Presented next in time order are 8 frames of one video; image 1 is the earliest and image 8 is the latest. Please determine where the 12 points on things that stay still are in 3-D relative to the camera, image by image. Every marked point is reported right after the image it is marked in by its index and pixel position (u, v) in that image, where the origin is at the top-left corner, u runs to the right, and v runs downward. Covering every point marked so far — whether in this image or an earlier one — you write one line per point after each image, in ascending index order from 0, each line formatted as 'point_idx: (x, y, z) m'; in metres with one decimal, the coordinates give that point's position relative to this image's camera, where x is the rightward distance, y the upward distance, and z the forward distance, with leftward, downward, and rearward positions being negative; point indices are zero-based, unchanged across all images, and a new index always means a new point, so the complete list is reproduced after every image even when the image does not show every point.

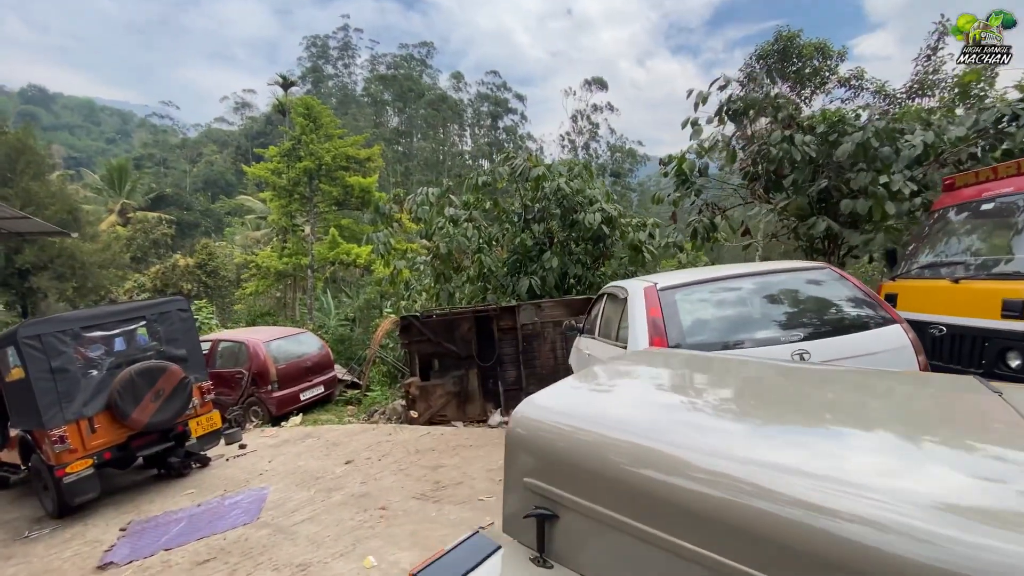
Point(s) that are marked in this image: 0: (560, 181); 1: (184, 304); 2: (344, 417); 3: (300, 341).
0: (+0.9, +1.9, +8.5) m
1: (-4.8, -0.3, +6.9) m
2: (-3.4, -2.6, +9.4) m
3: (-4.6, -1.2, +10.1) m
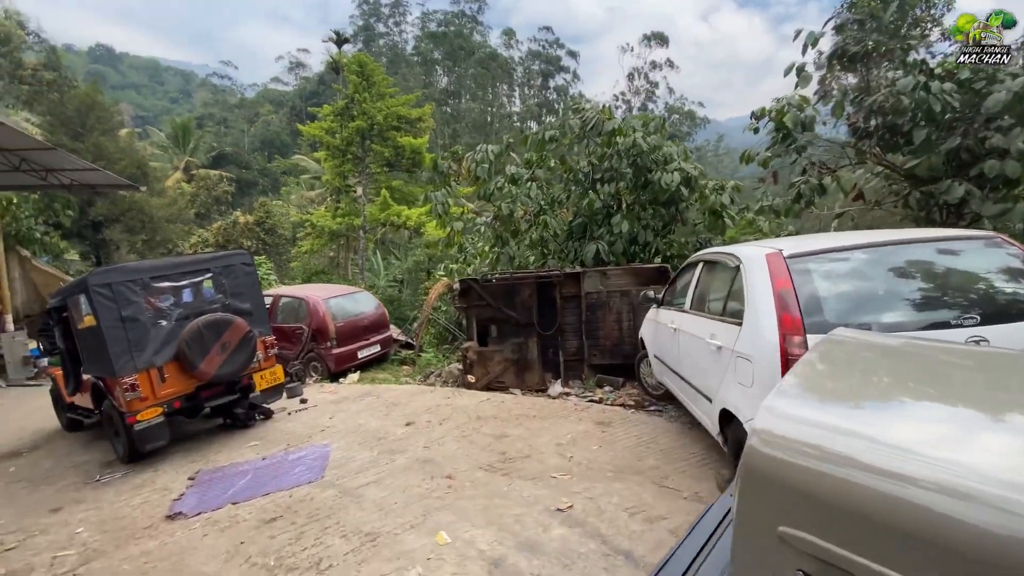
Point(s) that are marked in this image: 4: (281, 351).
0: (+2.1, +2.5, +7.7) m
1: (-3.9, +0.4, +6.9) m
2: (-2.3, -1.8, +9.4) m
3: (-3.3, -0.3, +10.1) m
4: (-4.8, -1.3, +9.7) m
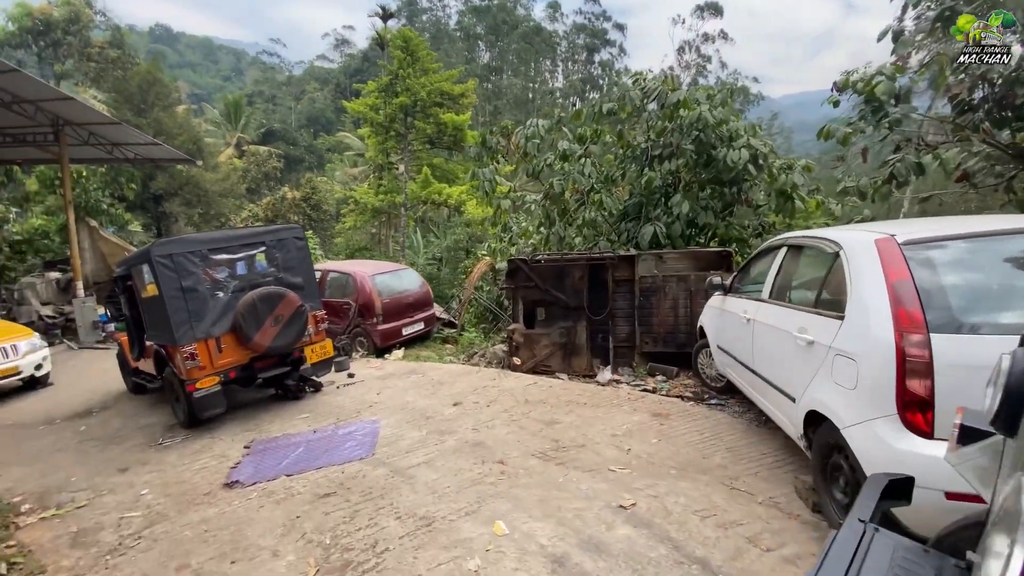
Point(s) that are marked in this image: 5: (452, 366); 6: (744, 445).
0: (+2.9, +2.7, +7.2) m
1: (-3.1, +0.8, +6.9) m
2: (-1.4, -1.3, +9.4) m
3: (-2.4, +0.2, +10.1) m
4: (-3.9, -0.8, +9.8) m
5: (-1.0, -1.3, +8.0) m
6: (+2.2, -1.5, +4.4) m
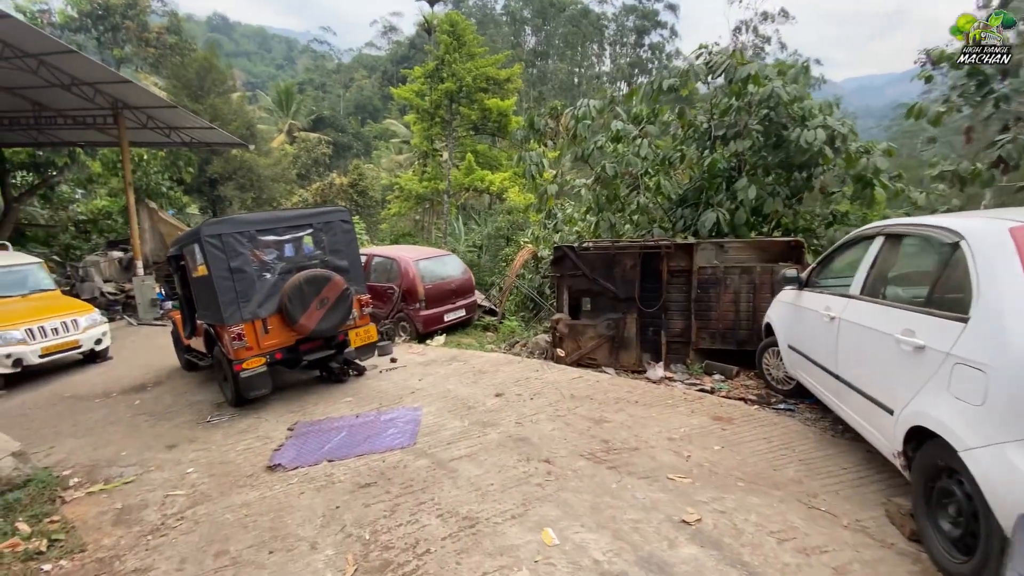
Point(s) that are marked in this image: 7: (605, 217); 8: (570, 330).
0: (+3.7, +2.8, +6.6) m
1: (-2.4, +1.1, +6.8) m
2: (-0.6, -1.1, +9.2) m
3: (-1.4, +0.5, +9.9) m
4: (-3.0, -0.4, +9.8) m
5: (-0.3, -1.1, +7.8) m
6: (+2.6, -1.4, +4.0) m
7: (+1.6, +1.2, +7.8) m
8: (+0.9, -0.6, +7.0) m
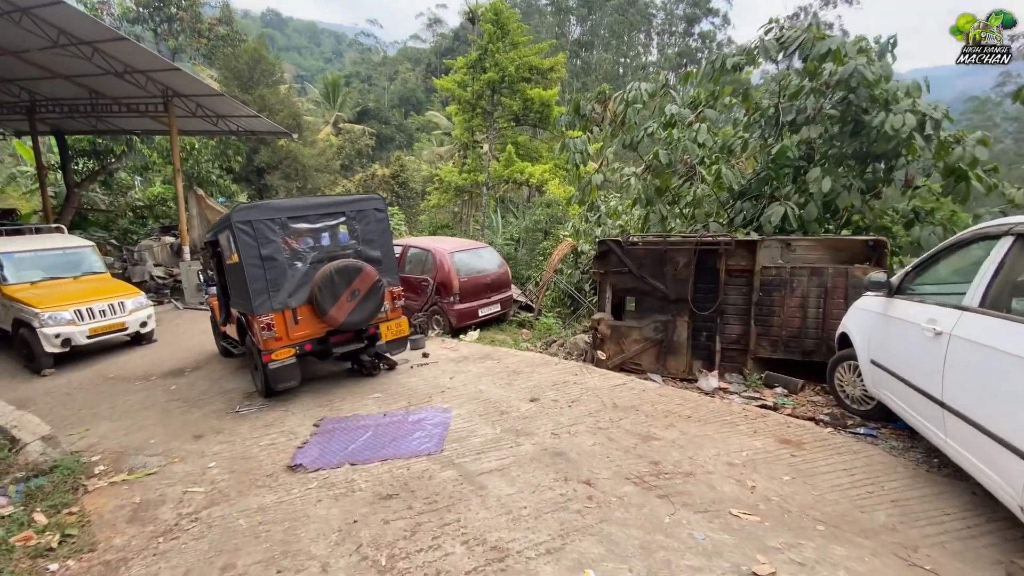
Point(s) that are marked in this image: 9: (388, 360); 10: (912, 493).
0: (+4.3, +2.8, +5.8) m
1: (-1.8, +1.2, +6.5) m
2: (+0.1, -1.0, +8.8) m
3: (-0.6, +0.7, +9.6) m
4: (-2.2, -0.3, +9.6) m
5: (+0.3, -1.0, +7.3) m
6: (+2.9, -1.5, +3.3) m
7: (+2.2, +1.2, +7.2) m
8: (+1.4, -0.6, +6.4) m
9: (-1.8, -1.1, +6.9) m
10: (+2.9, -1.5, +3.4) m
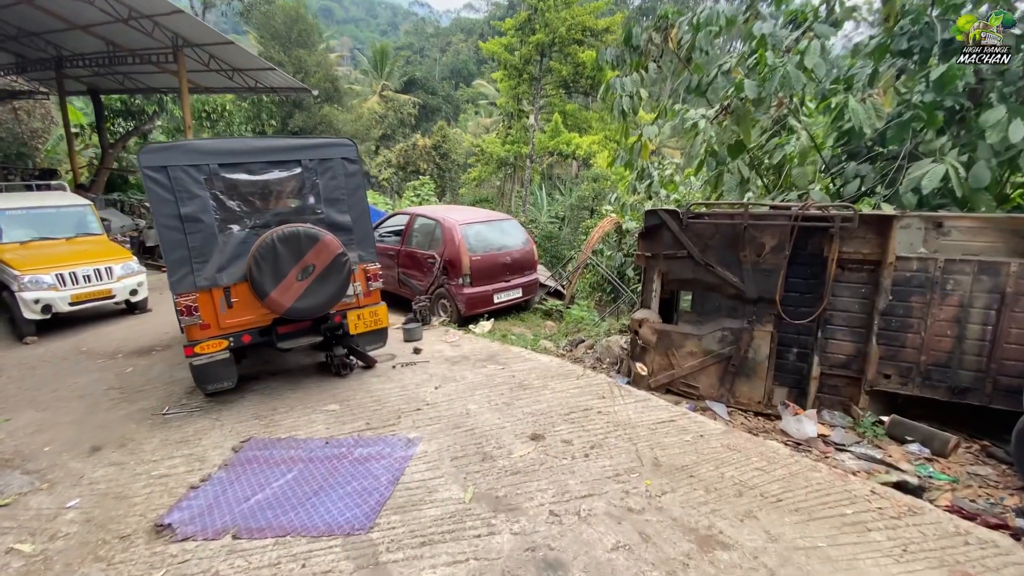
0: (+4.4, +2.7, +3.5) m
1: (-1.7, +1.4, +4.9) m
2: (+0.4, -0.7, +7.1) m
3: (-0.2, +1.0, +7.9) m
4: (-1.8, +0.1, +8.1) m
5: (+0.4, -0.8, +5.6) m
6: (+2.6, -1.6, +1.4) m
7: (+2.4, +1.3, +5.2) m
8: (+1.5, -0.5, +4.6) m
9: (-1.7, -0.8, +5.4) m
10: (+2.6, -1.6, +1.5) m
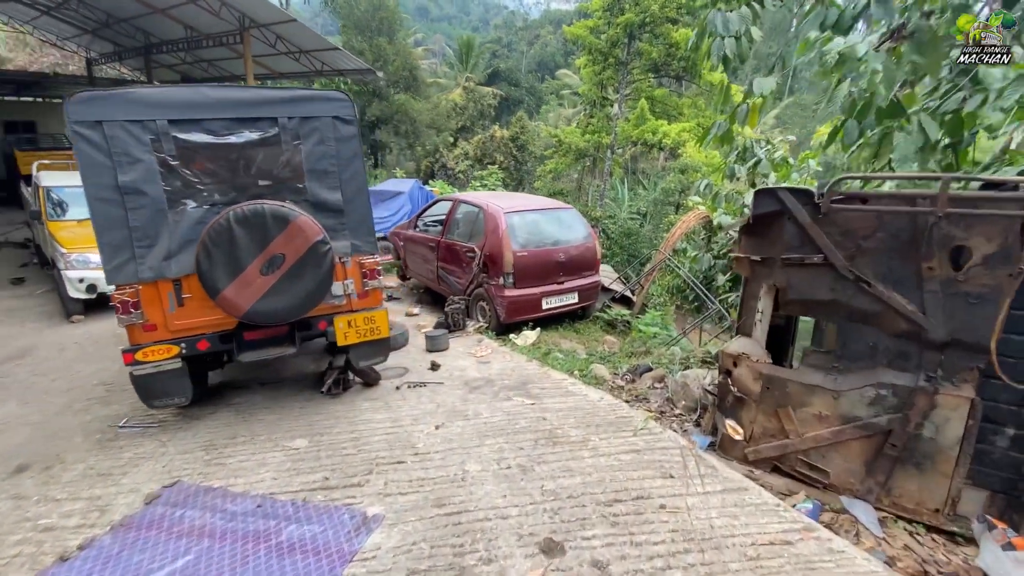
0: (+4.5, +2.4, +1.4) m
1: (-1.3, +1.4, +3.8) m
2: (+1.0, -0.8, +5.6) m
3: (+0.6, +0.9, +6.5) m
4: (-1.0, +0.2, +7.0) m
5: (+0.8, -0.9, +4.2) m
6: (+2.1, -1.8, -0.3) m
7: (+2.8, +1.1, +3.4) m
8: (+1.6, -0.6, +3.0) m
9: (-1.4, -0.8, +4.3) m
10: (+2.2, -1.8, -0.3) m
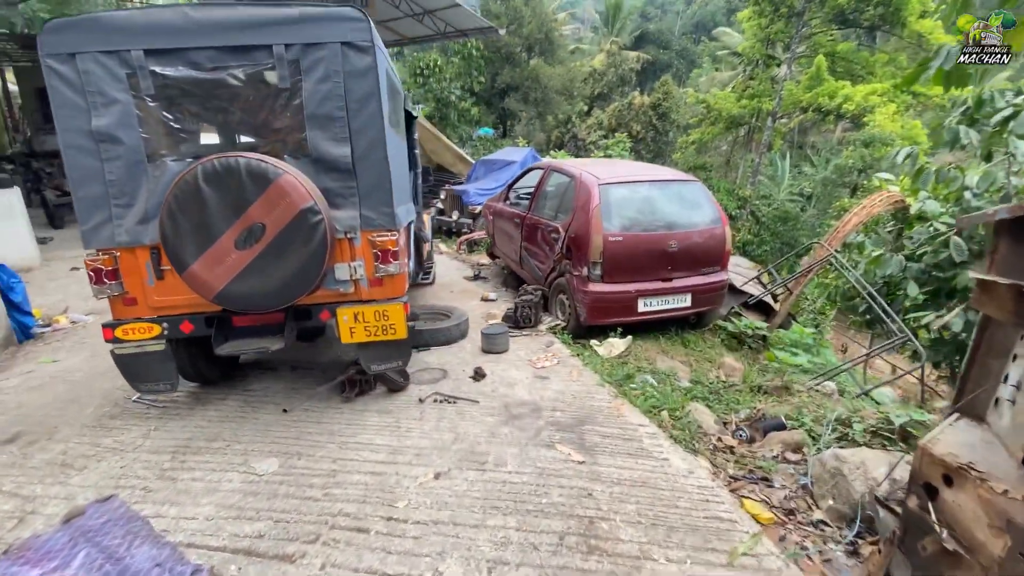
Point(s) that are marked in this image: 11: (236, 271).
0: (+4.1, +1.8, -1.0) m
1: (-0.9, +1.5, +2.9) m
2: (+1.7, -0.9, +4.1) m
3: (+1.7, +1.0, +4.9) m
4: (+0.2, +0.4, +5.9) m
5: (+1.0, -1.0, +2.8) m
6: (+1.1, -2.2, -1.8) m
7: (+2.9, +0.8, +1.4) m
8: (+1.6, -0.8, +1.4) m
9: (-1.0, -0.7, +3.5) m
10: (+1.1, -2.2, -1.8) m
11: (-1.5, +0.1, +2.7) m
